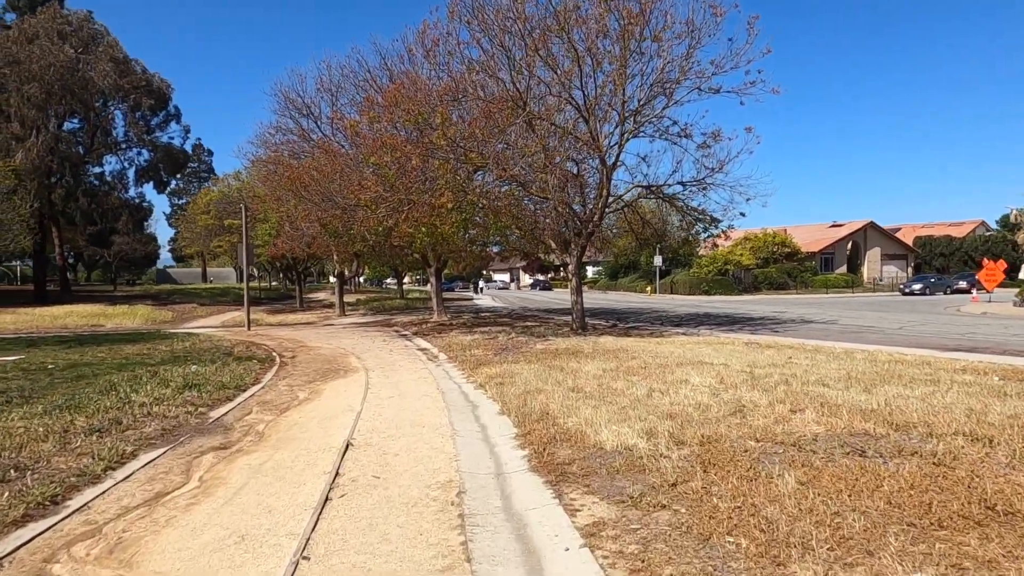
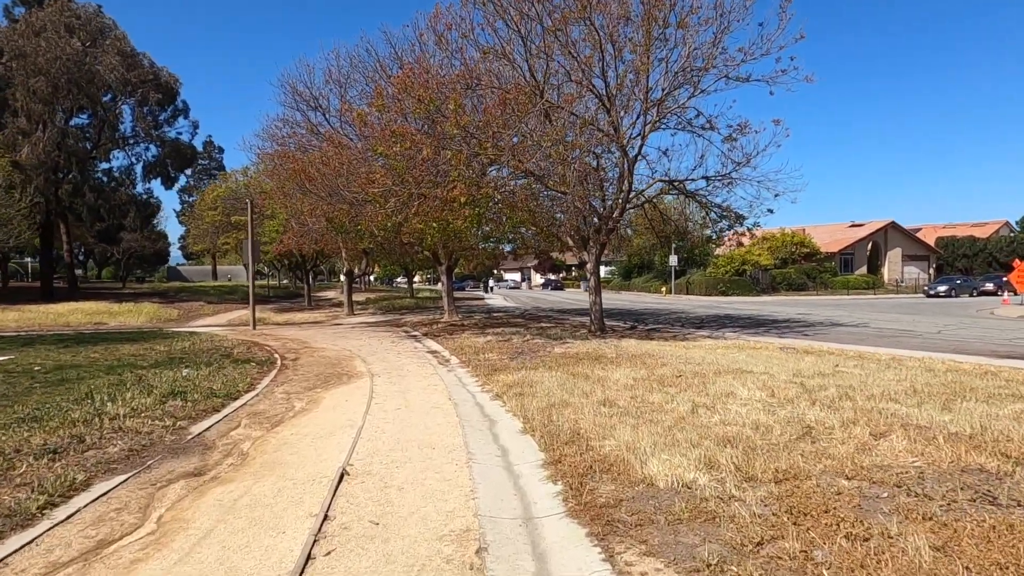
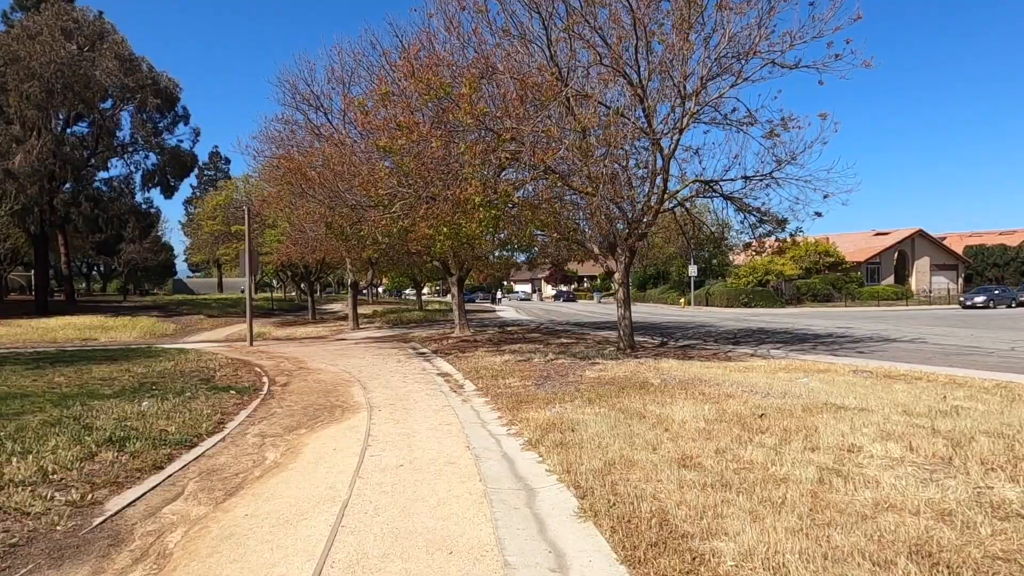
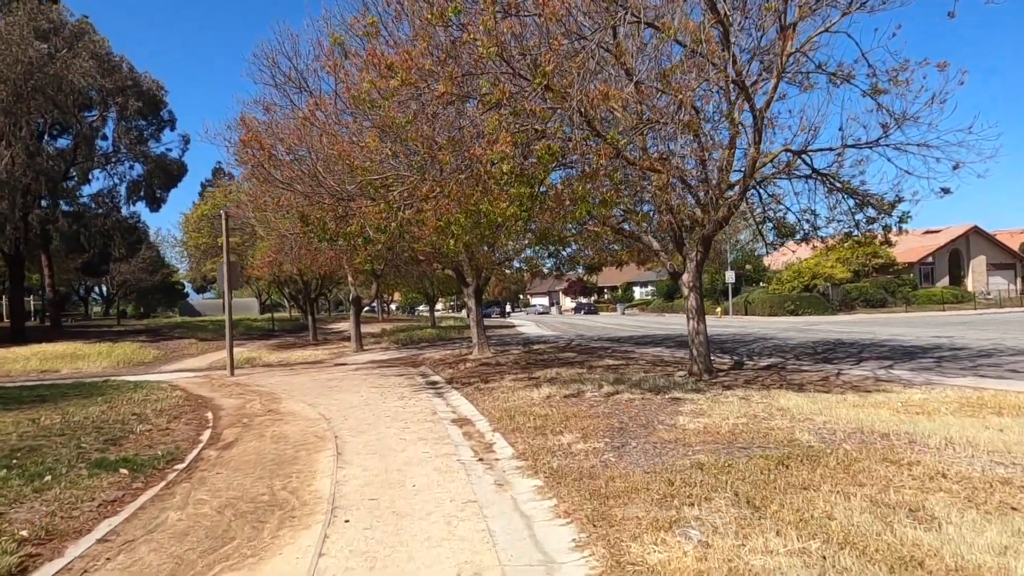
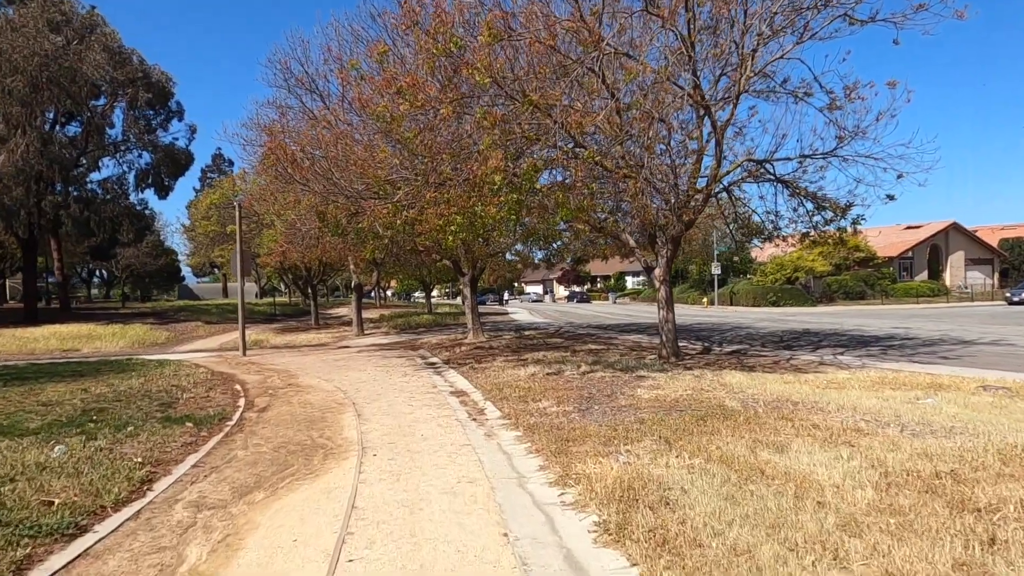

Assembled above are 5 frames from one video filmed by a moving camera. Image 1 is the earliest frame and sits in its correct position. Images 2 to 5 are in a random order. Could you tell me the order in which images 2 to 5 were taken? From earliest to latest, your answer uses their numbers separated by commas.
2, 3, 5, 4
